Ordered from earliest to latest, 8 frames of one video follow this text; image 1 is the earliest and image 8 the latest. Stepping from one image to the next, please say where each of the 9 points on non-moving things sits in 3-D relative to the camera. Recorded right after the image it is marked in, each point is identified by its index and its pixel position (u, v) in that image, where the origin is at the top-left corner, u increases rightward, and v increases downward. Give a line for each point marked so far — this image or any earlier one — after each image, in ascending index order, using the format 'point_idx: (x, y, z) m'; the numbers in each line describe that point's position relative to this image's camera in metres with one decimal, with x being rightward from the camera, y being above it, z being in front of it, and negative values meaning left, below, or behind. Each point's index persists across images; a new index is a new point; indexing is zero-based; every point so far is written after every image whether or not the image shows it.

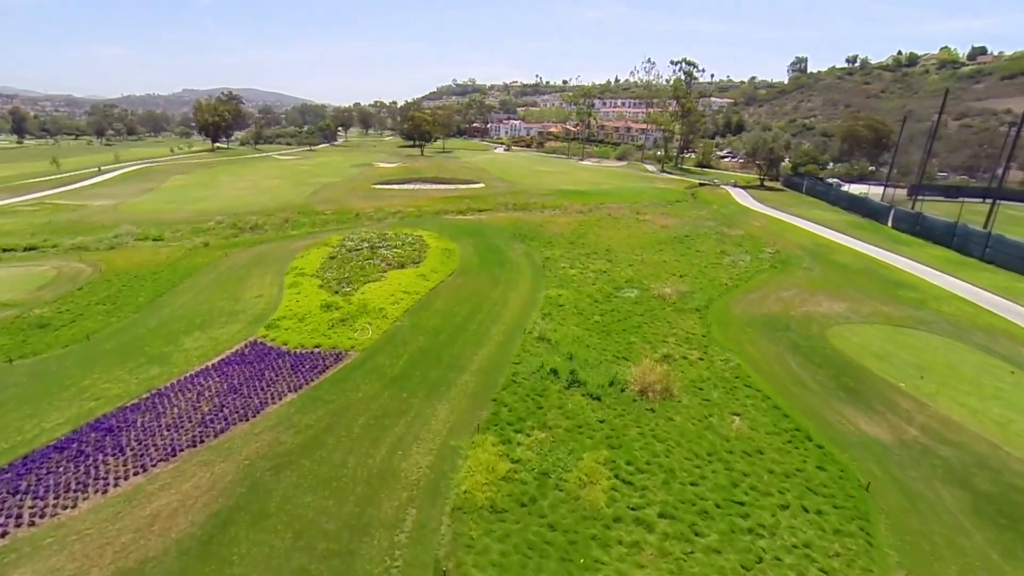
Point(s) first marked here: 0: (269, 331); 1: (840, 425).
0: (-8.9, -1.6, +18.2) m
1: (+10.1, -4.2, +15.2) m
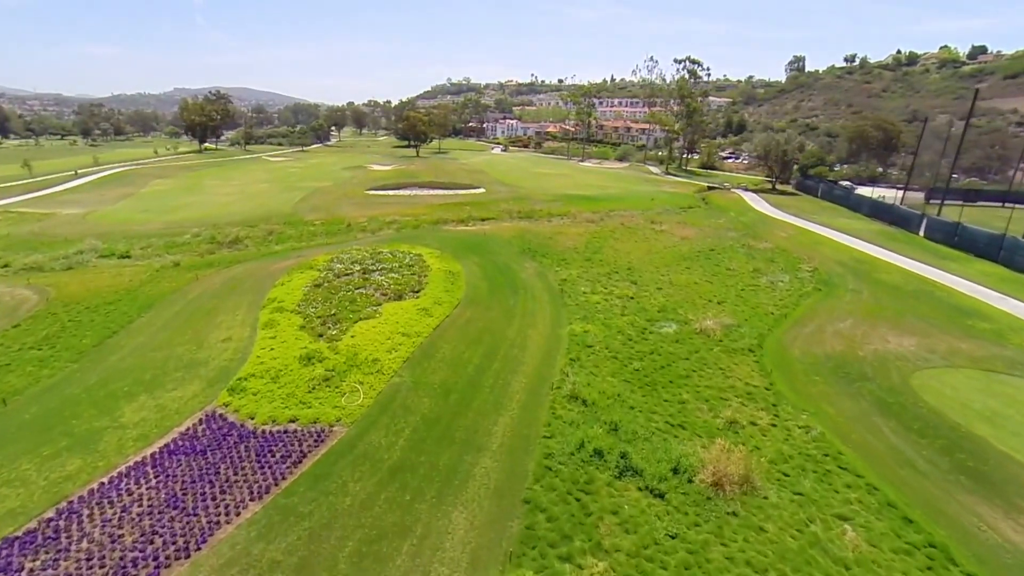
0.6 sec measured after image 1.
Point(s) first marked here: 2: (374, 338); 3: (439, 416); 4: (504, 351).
0: (-8.1, -3.1, +14.4) m
1: (+11.0, -5.7, +11.6) m
2: (-5.0, -1.8, +17.9) m
3: (-2.1, -3.8, +14.5) m
4: (-0.3, -2.4, +18.8) m
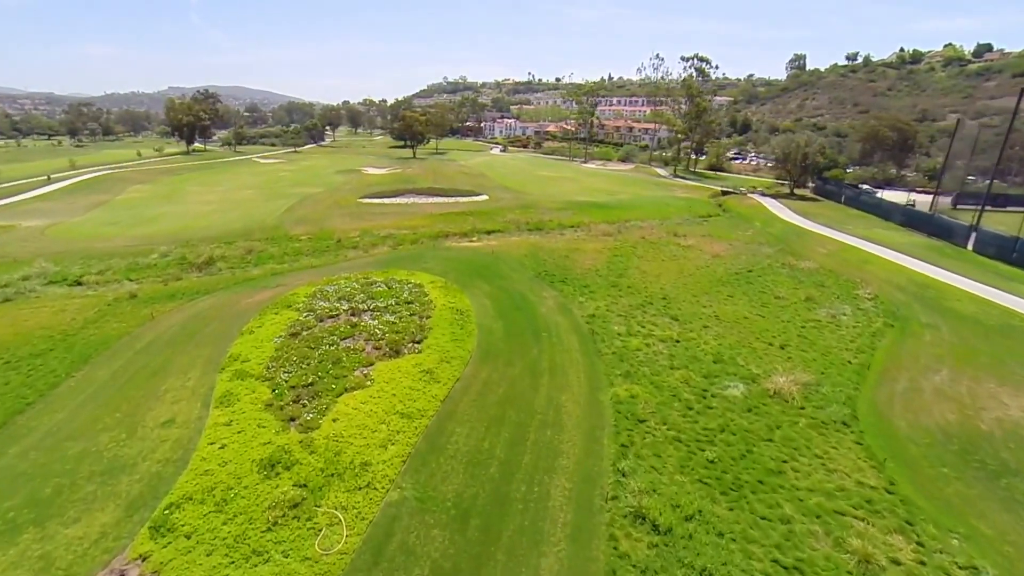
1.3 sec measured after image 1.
0: (-7.1, -5.0, +9.9) m
1: (+12.0, -7.6, +7.2) m
2: (-4.0, -3.7, +13.4) m
3: (-1.1, -5.6, +10.0) m
4: (+0.7, -4.2, +14.3) m
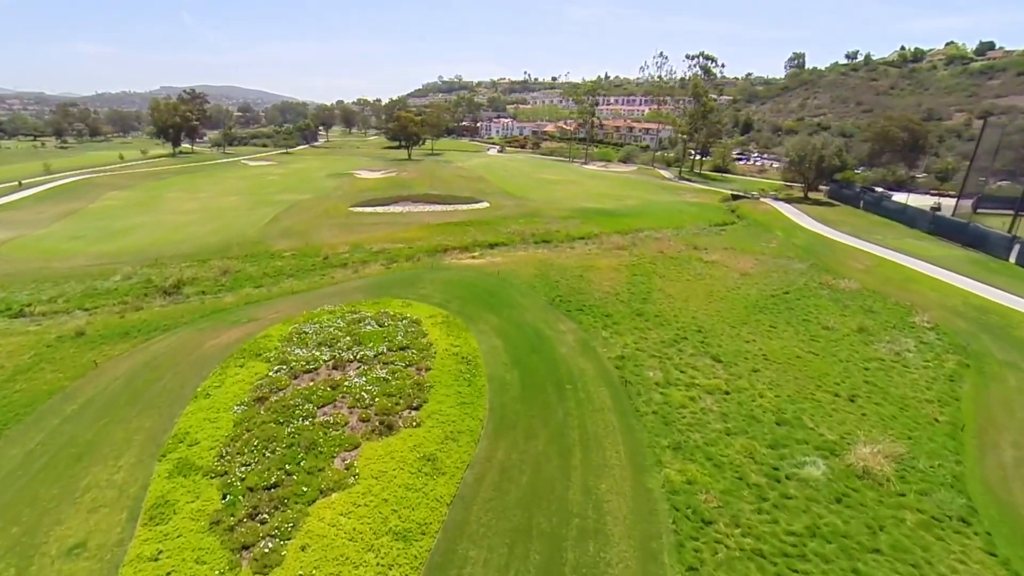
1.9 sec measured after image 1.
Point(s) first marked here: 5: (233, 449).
0: (-6.4, -6.6, +6.2) m
1: (+12.7, -9.1, +3.7) m
2: (-3.3, -5.2, +9.8) m
3: (-0.4, -7.2, +6.4) m
4: (+1.3, -5.7, +10.7) m
5: (-7.1, -4.1, +12.5) m
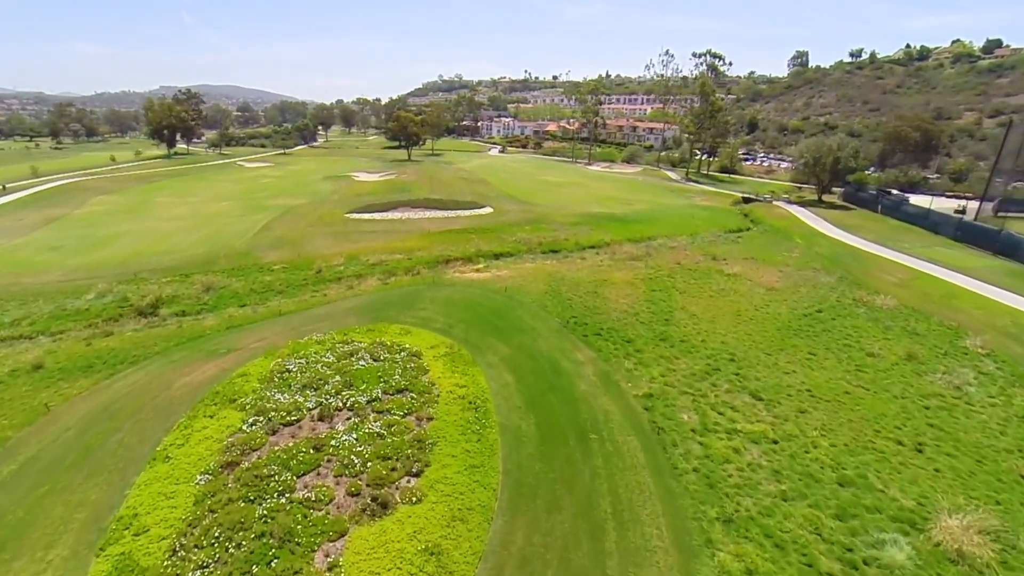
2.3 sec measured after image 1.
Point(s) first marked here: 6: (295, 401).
0: (-5.9, -7.7, +3.8) m
1: (+13.2, -10.1, +1.3) m
2: (-2.9, -6.3, +7.4) m
3: (+0.1, -8.2, +4.0) m
4: (+1.8, -6.8, +8.3) m
5: (-6.6, -5.1, +10.1) m
6: (-6.5, -3.4, +14.8) m
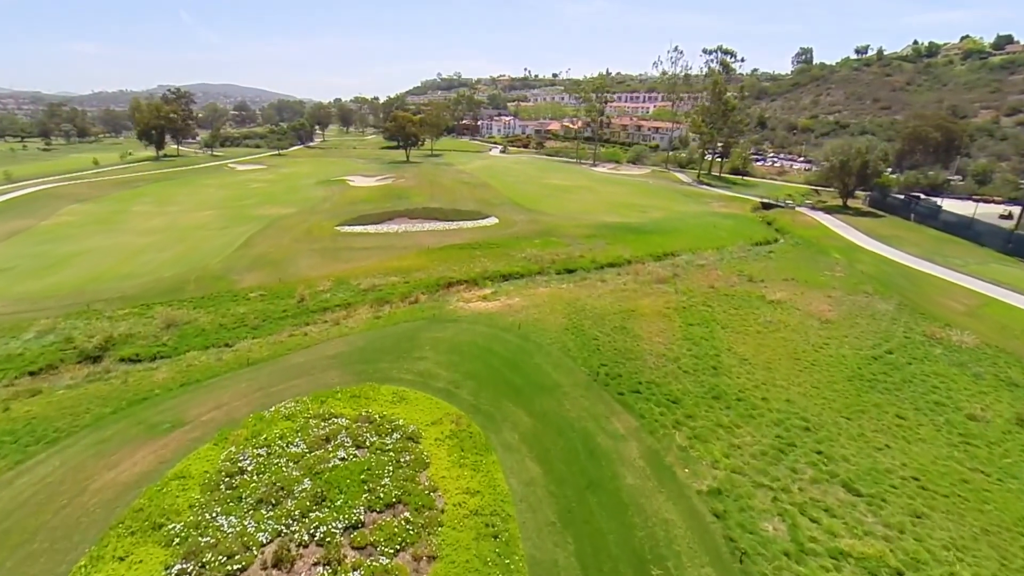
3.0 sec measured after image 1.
0: (-5.2, -9.5, -0.3) m
1: (+13.9, -11.9, -2.8) m
2: (-2.2, -8.1, +3.3) m
3: (+0.8, -10.0, -0.1) m
4: (+2.5, -8.6, +4.2) m
5: (-5.9, -6.9, +6.0) m
6: (-5.8, -5.2, +10.7) m
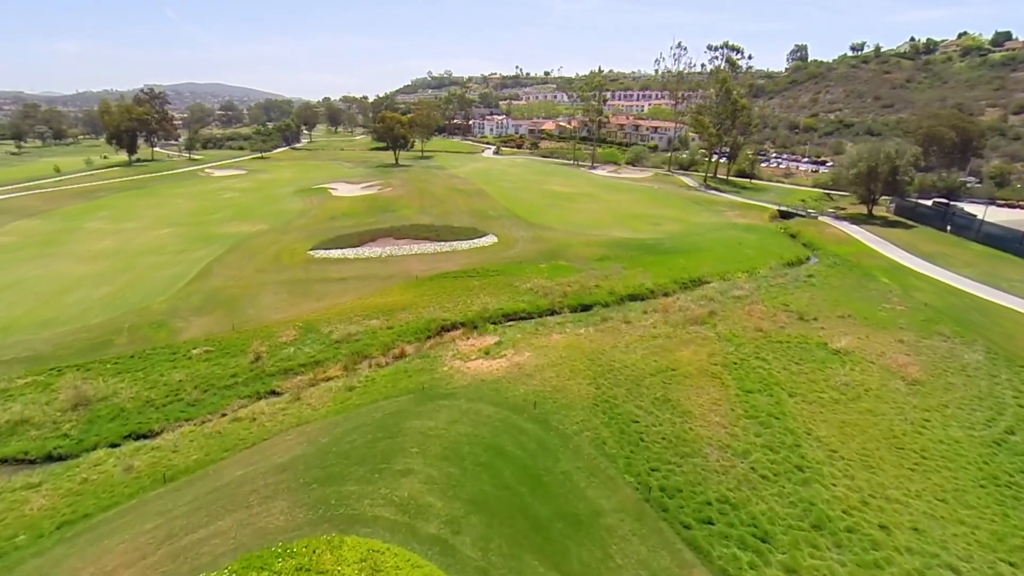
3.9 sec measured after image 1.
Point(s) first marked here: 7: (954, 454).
0: (-4.3, -12.0, -5.7) m
1: (+14.9, -14.3, -7.9) m
2: (-1.3, -10.6, -2.1) m
3: (+1.7, -12.5, -5.4) m
4: (+3.4, -11.0, -1.1) m
5: (-5.1, -9.4, +0.5) m
6: (-5.1, -7.7, +5.2) m
7: (+14.9, -5.5, +16.9) m
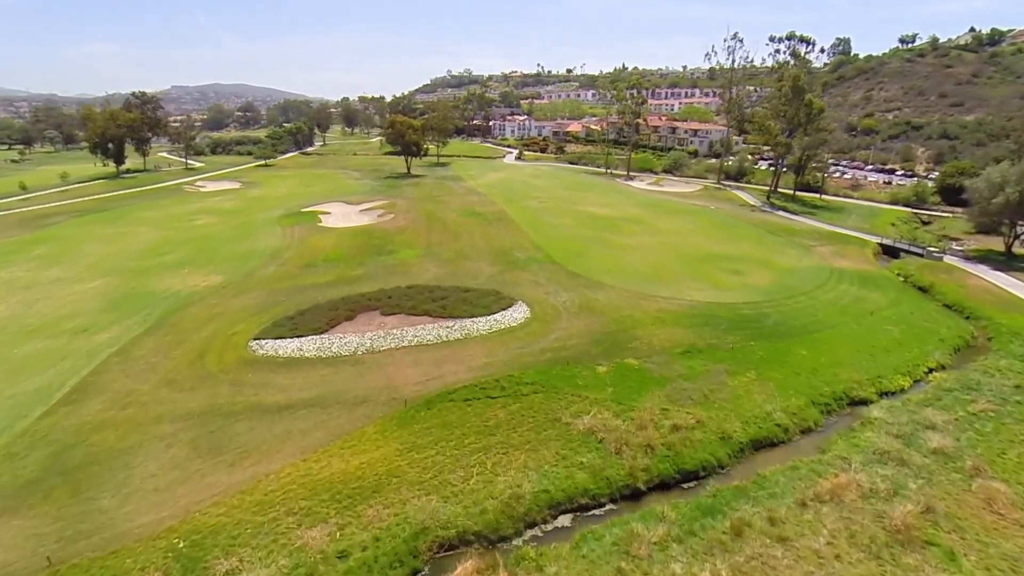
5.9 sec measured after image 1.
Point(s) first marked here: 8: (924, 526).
0: (-3.9, -17.5, -17.4) m
1: (+15.1, -19.9, -20.3) m
2: (-0.8, -16.1, -13.9) m
3: (+2.0, -18.1, -17.3) m
4: (+3.9, -16.6, -13.1) m
5: (-4.5, -14.9, -11.1) m
6: (-4.3, -13.1, -6.5) m
7: (+16.2, -11.0, +4.4) m
8: (+12.3, -7.0, +15.0) m
